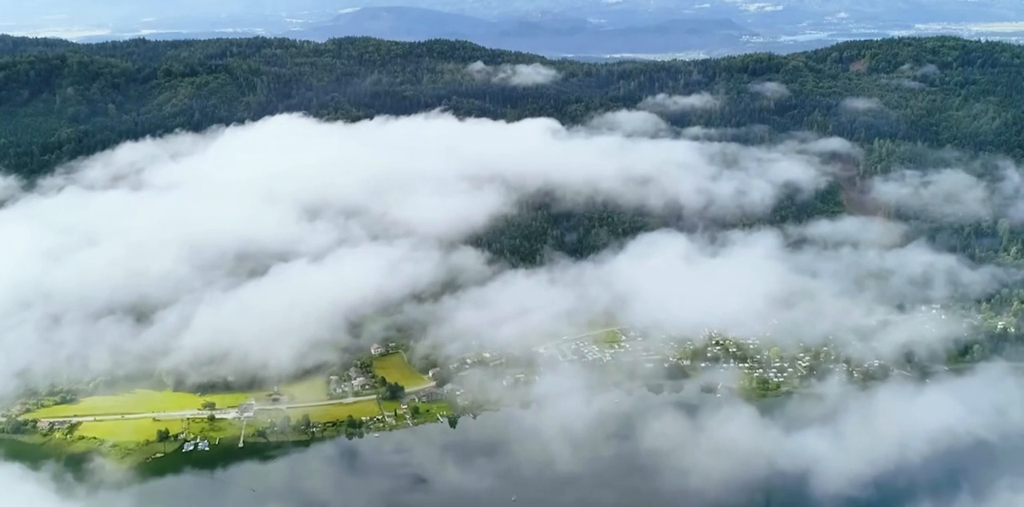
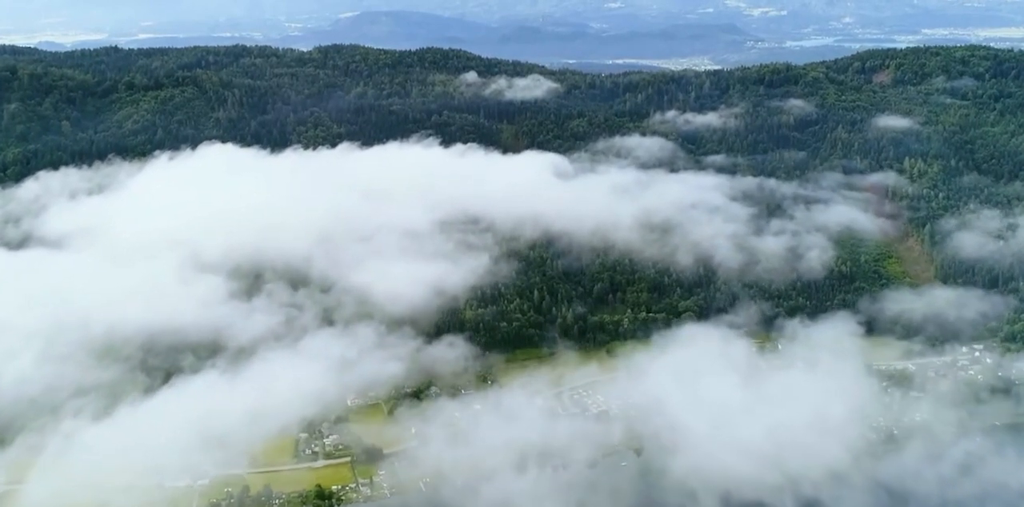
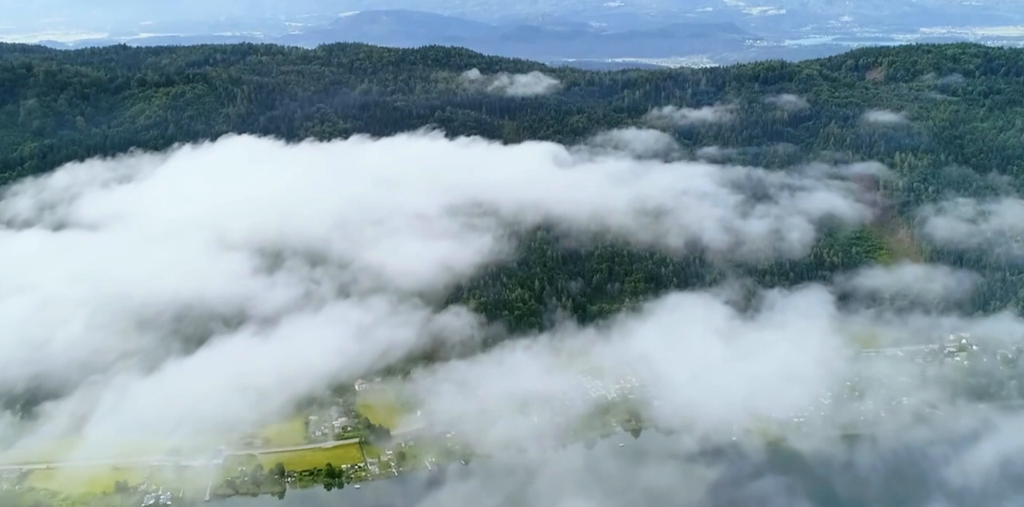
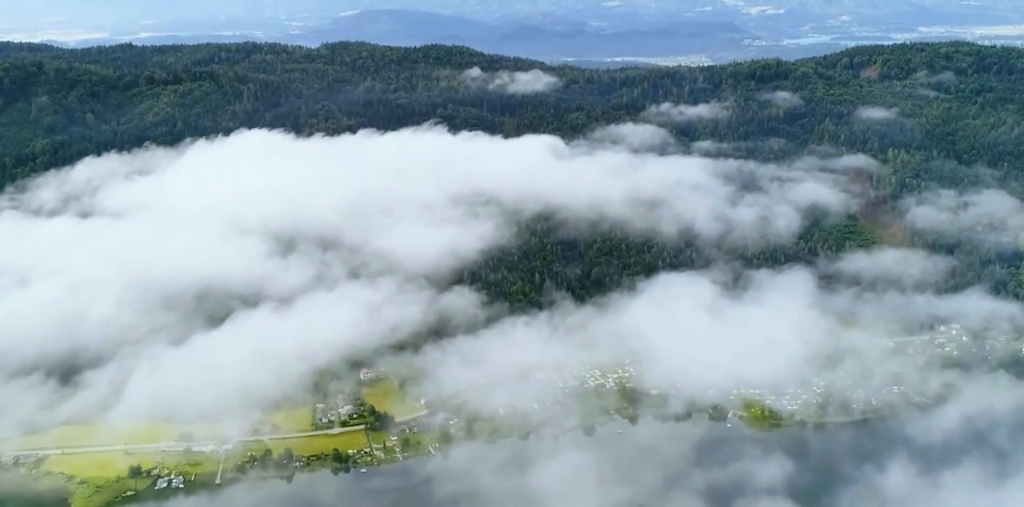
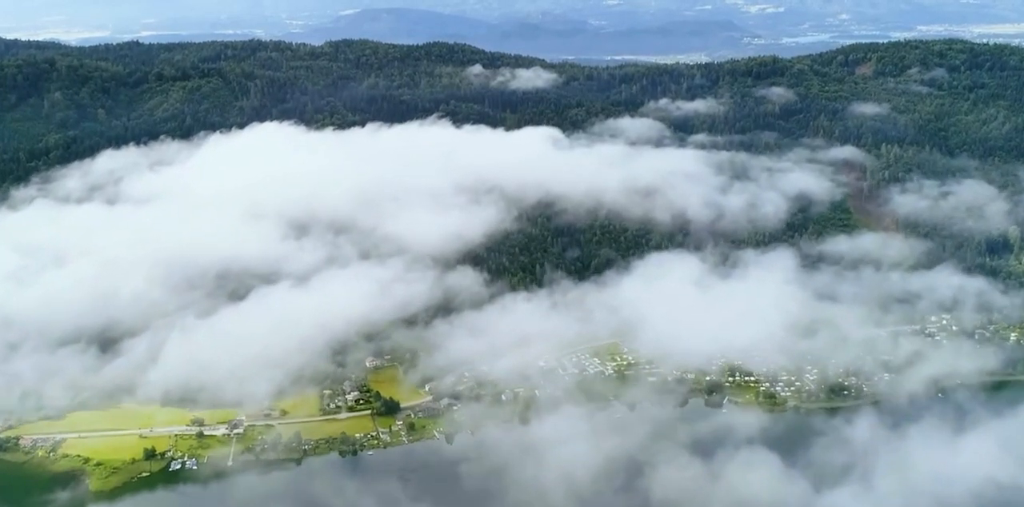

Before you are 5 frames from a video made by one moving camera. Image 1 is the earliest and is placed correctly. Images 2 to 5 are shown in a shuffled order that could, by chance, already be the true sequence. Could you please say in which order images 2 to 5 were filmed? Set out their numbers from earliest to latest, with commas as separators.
5, 4, 3, 2
